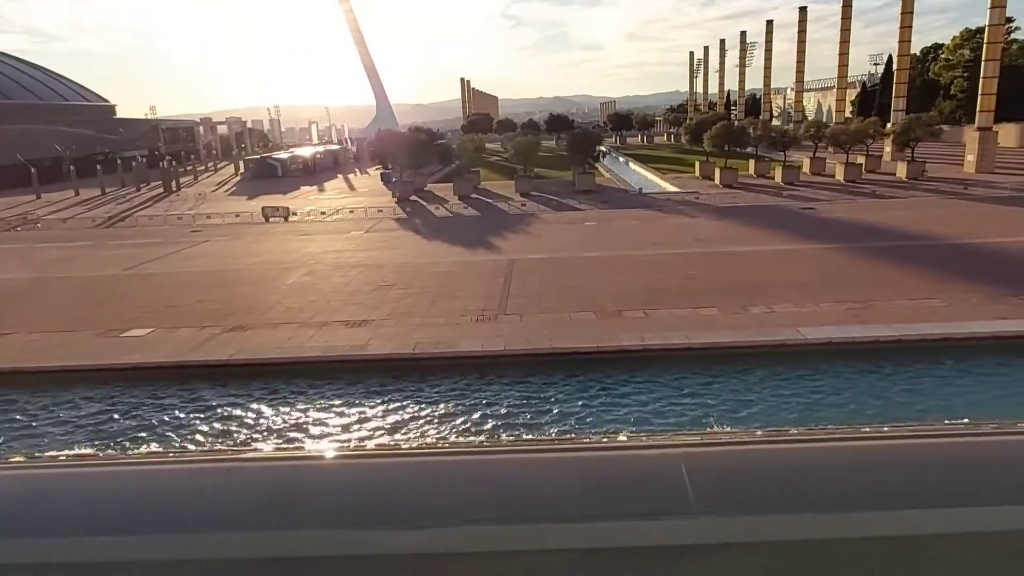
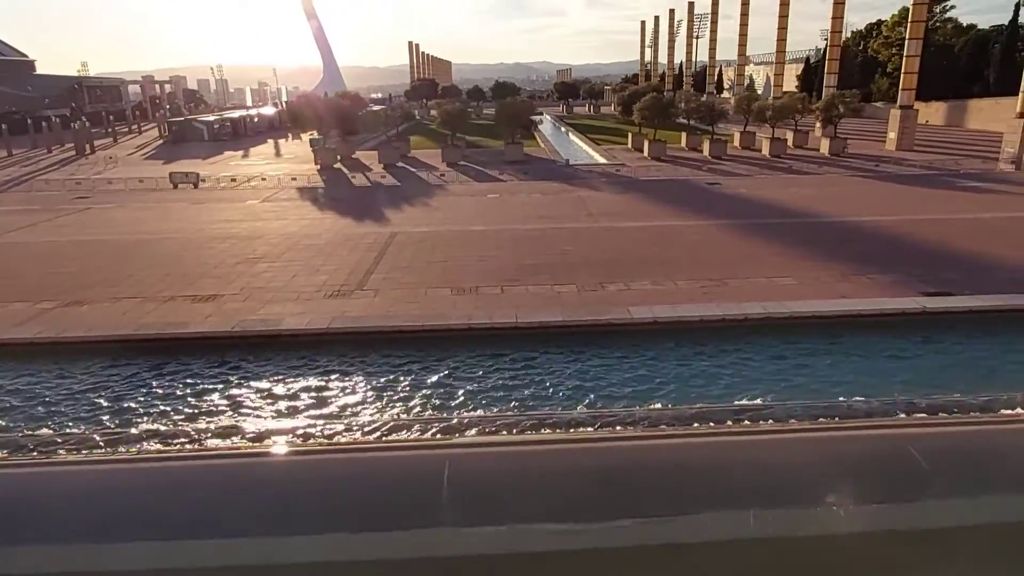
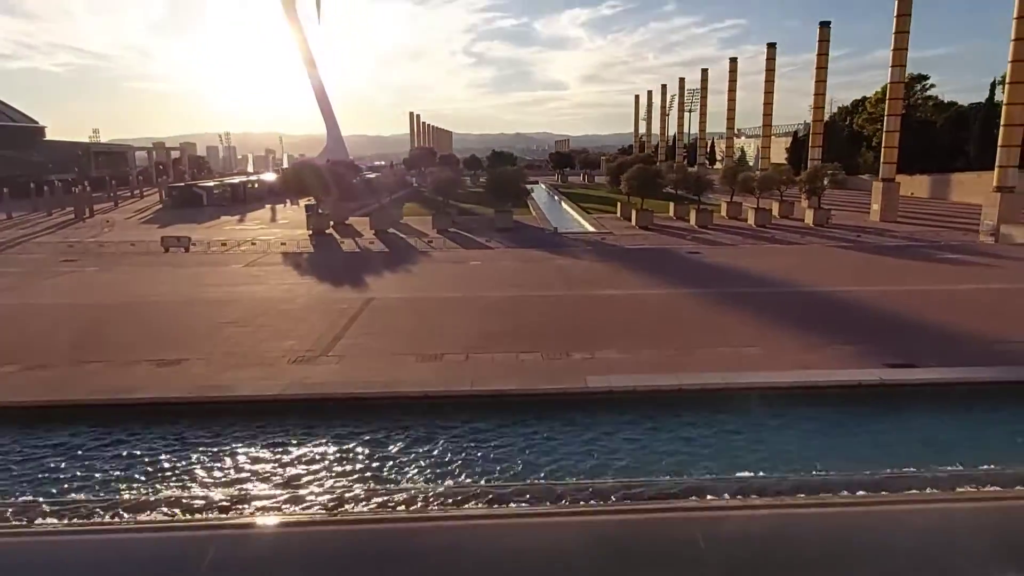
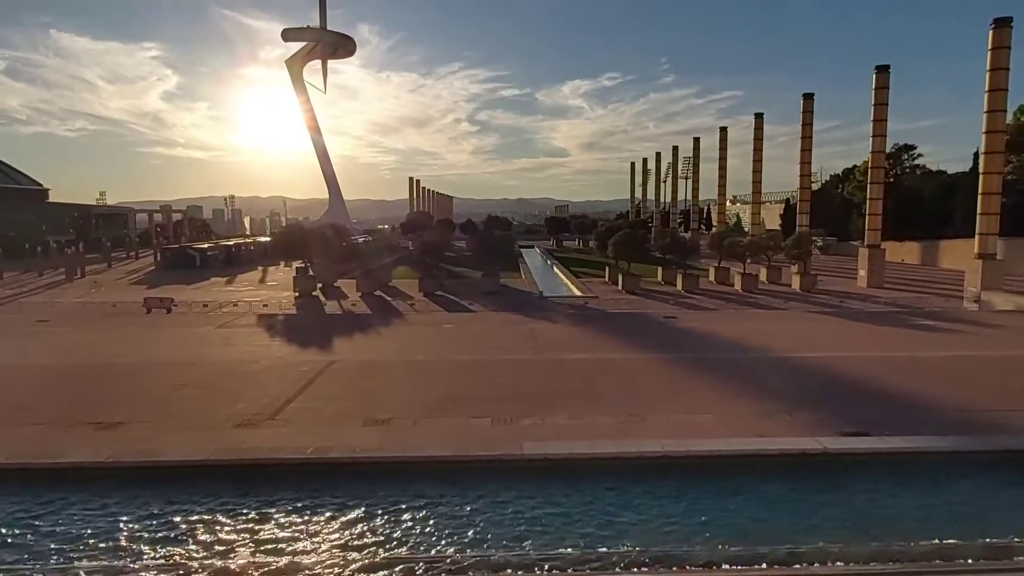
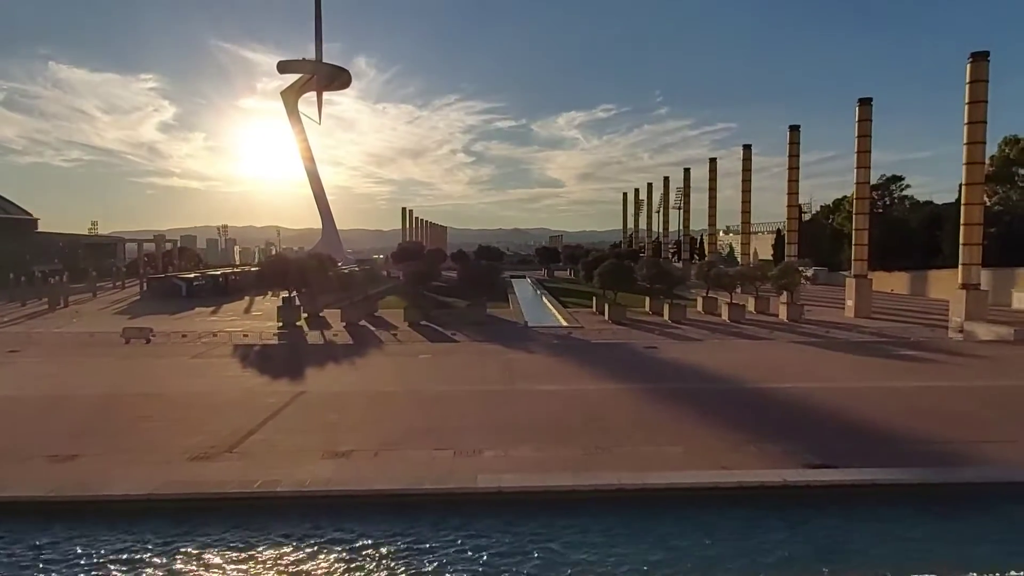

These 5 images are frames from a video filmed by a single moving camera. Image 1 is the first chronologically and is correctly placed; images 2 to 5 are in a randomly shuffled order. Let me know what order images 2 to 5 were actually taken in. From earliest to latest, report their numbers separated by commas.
2, 3, 4, 5
